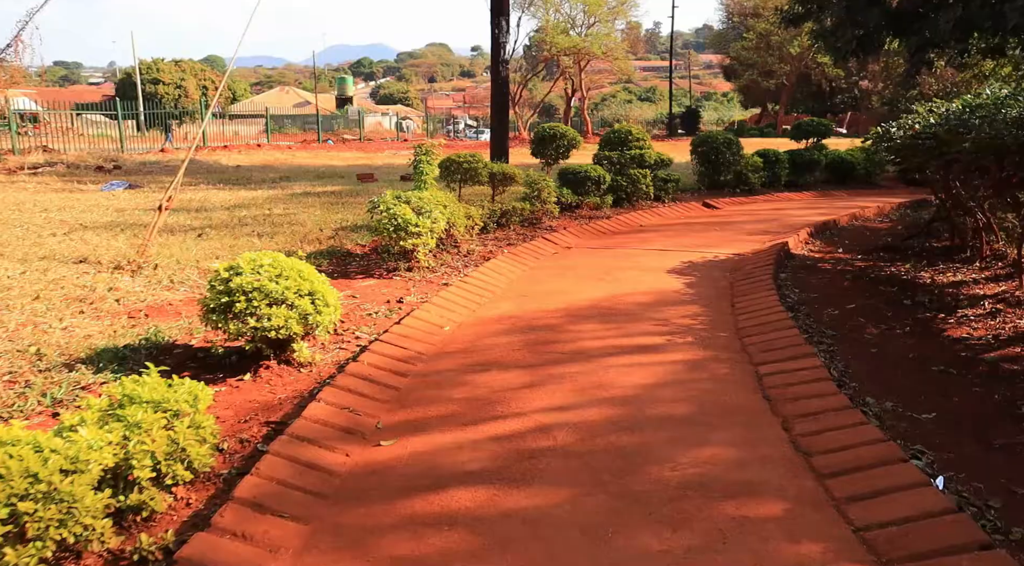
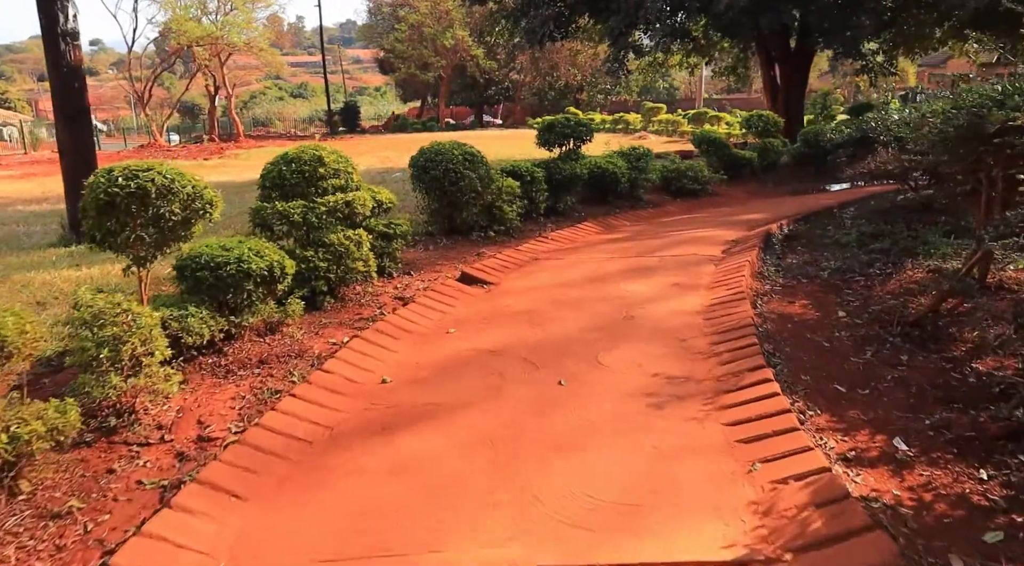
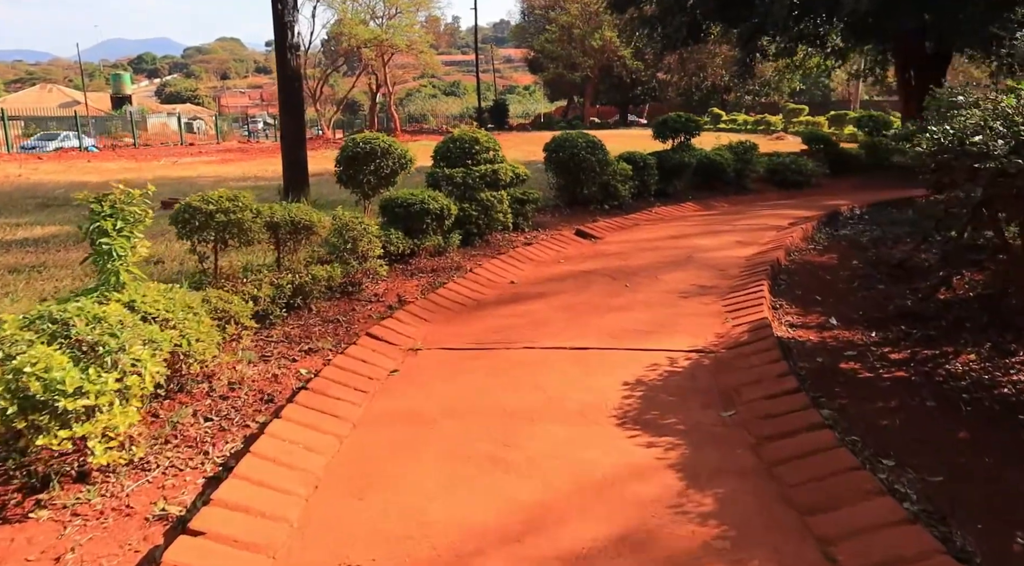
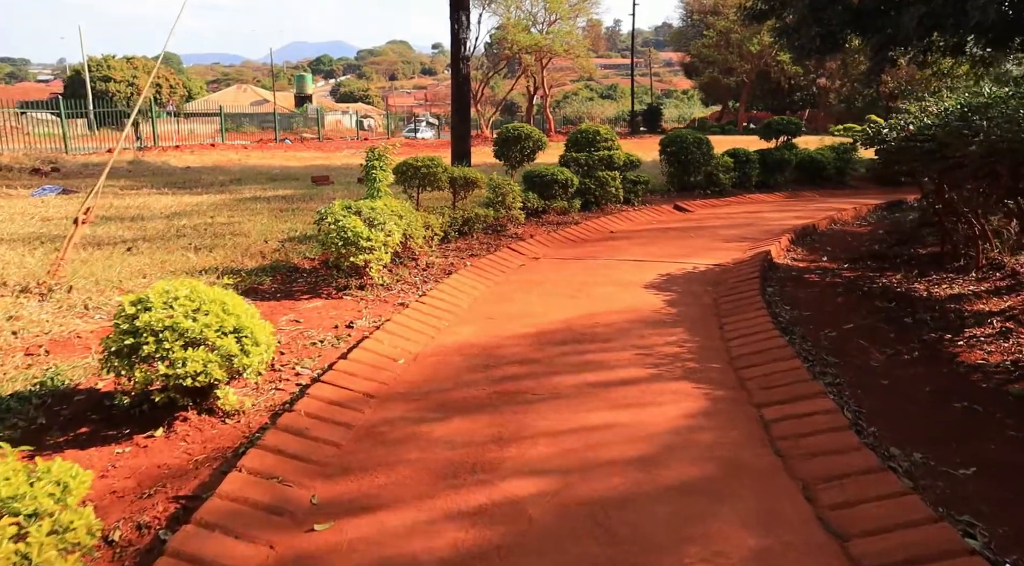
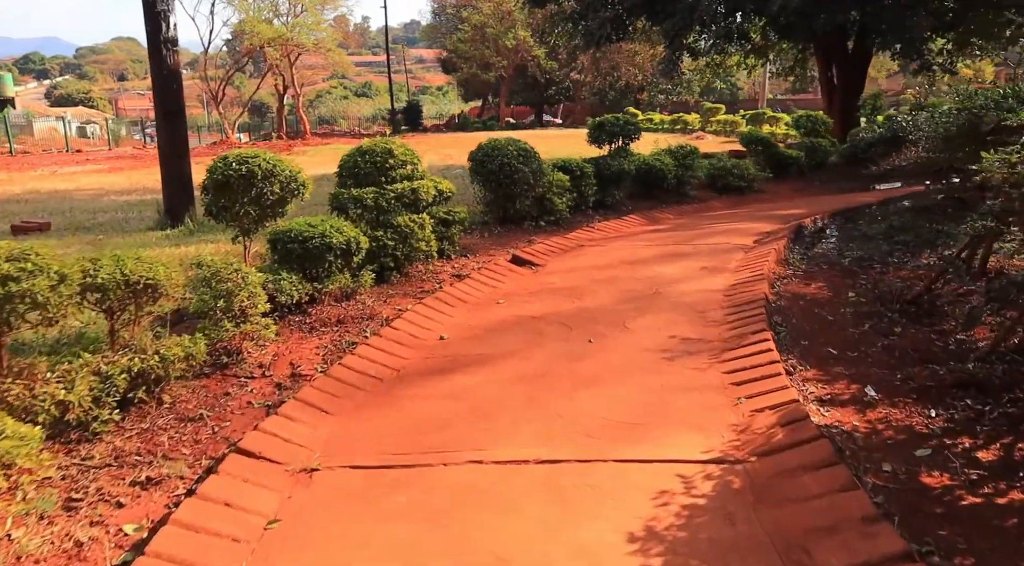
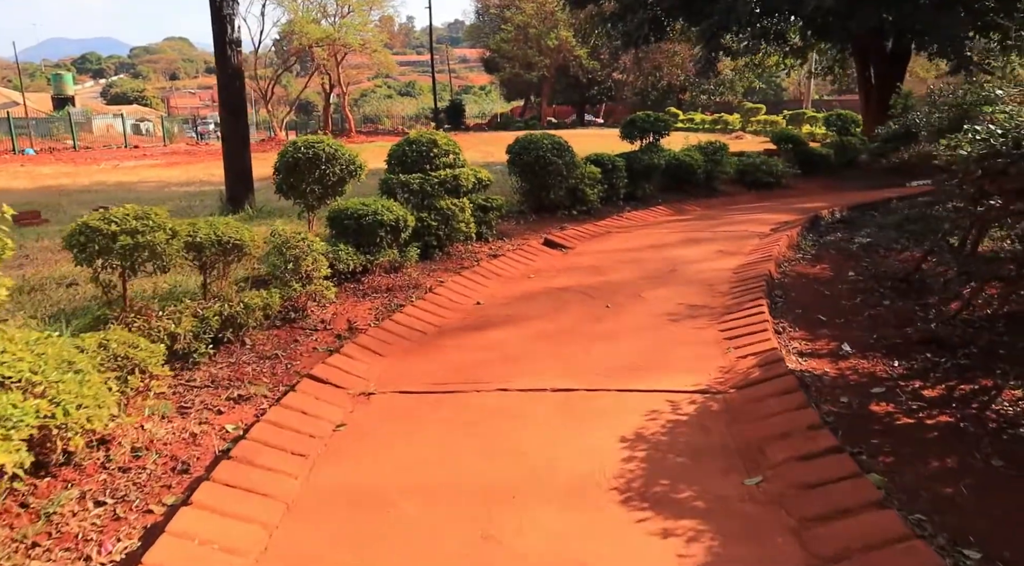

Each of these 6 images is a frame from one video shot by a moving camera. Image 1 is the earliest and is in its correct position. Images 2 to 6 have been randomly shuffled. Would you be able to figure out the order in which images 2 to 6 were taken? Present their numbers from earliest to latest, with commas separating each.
4, 3, 6, 5, 2
